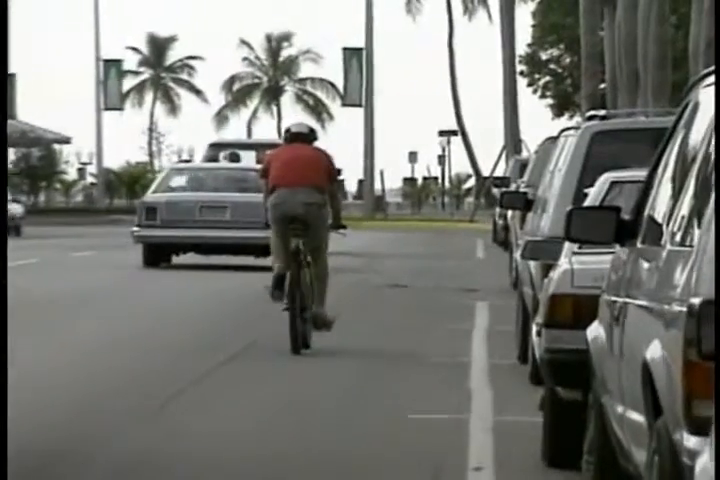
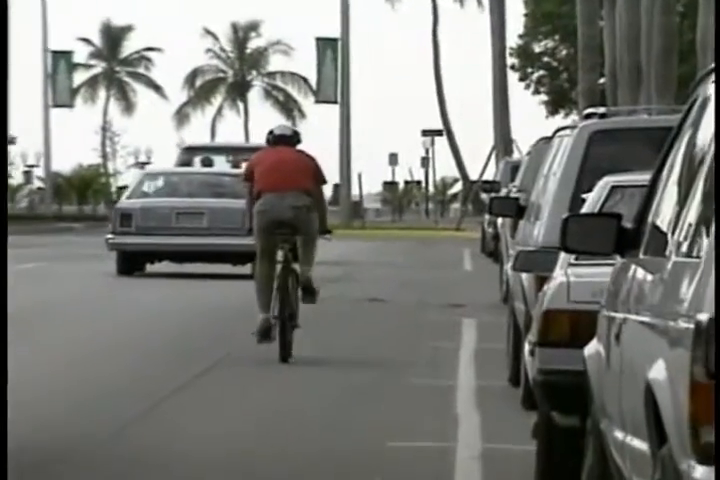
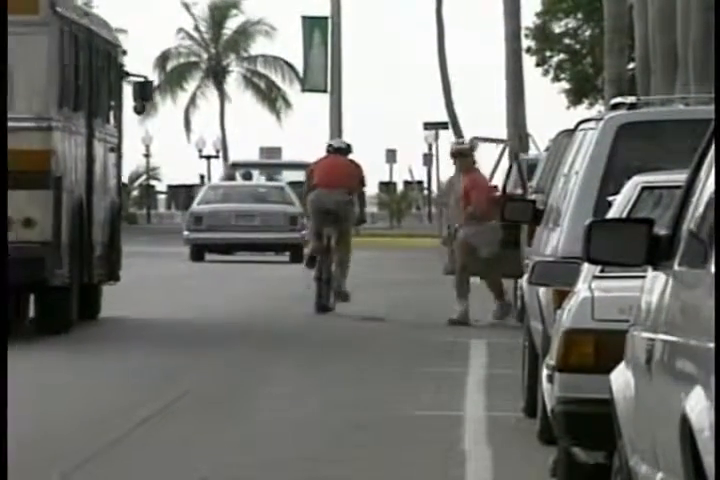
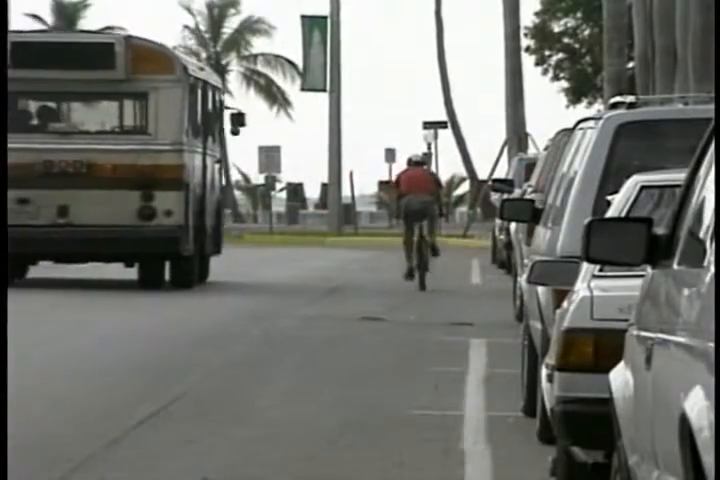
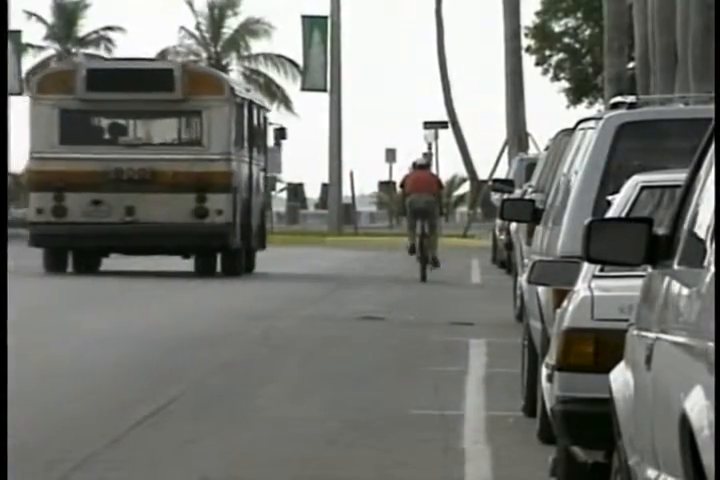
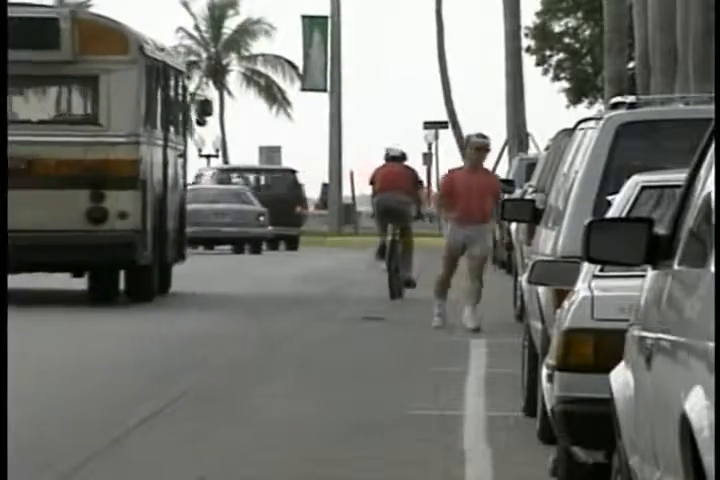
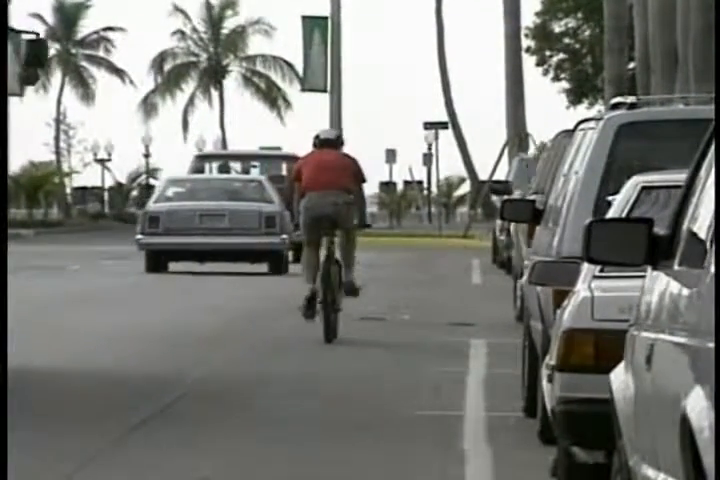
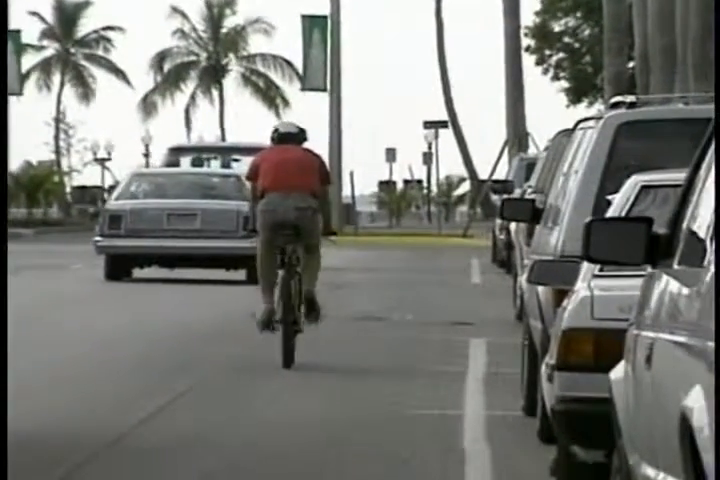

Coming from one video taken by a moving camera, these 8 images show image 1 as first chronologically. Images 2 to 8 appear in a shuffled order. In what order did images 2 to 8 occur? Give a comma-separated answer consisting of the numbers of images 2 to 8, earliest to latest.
2, 8, 7, 3, 6, 4, 5
